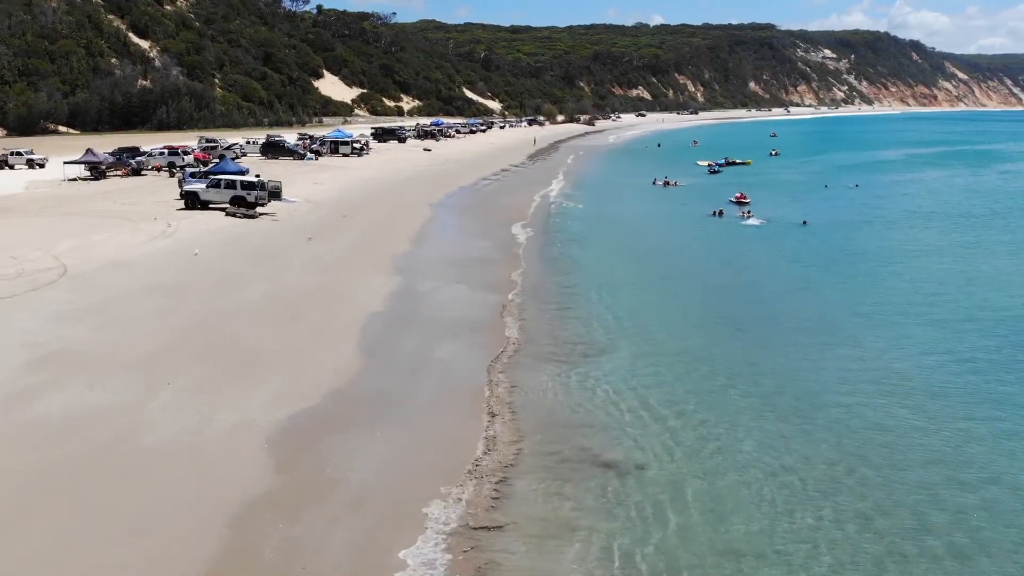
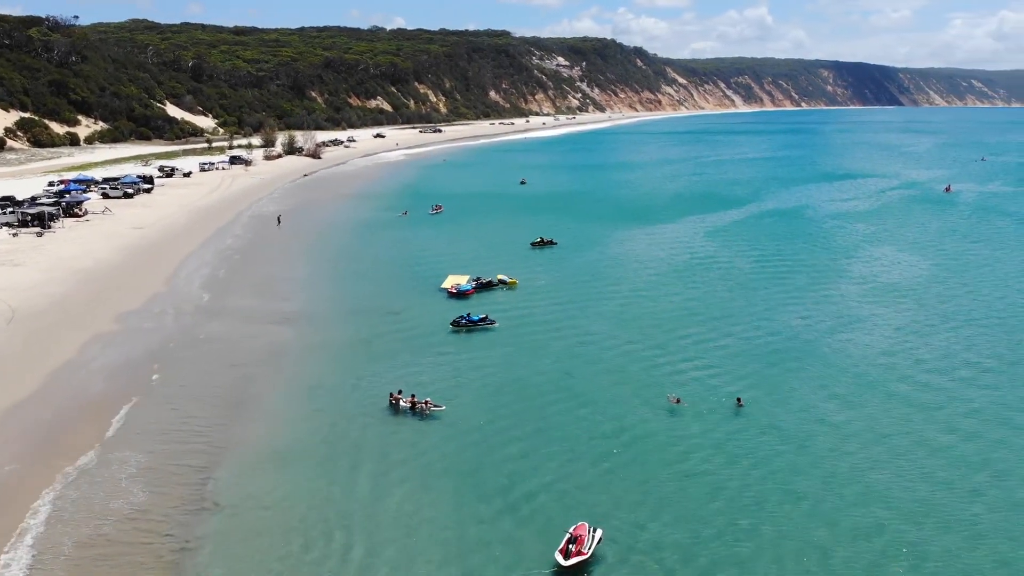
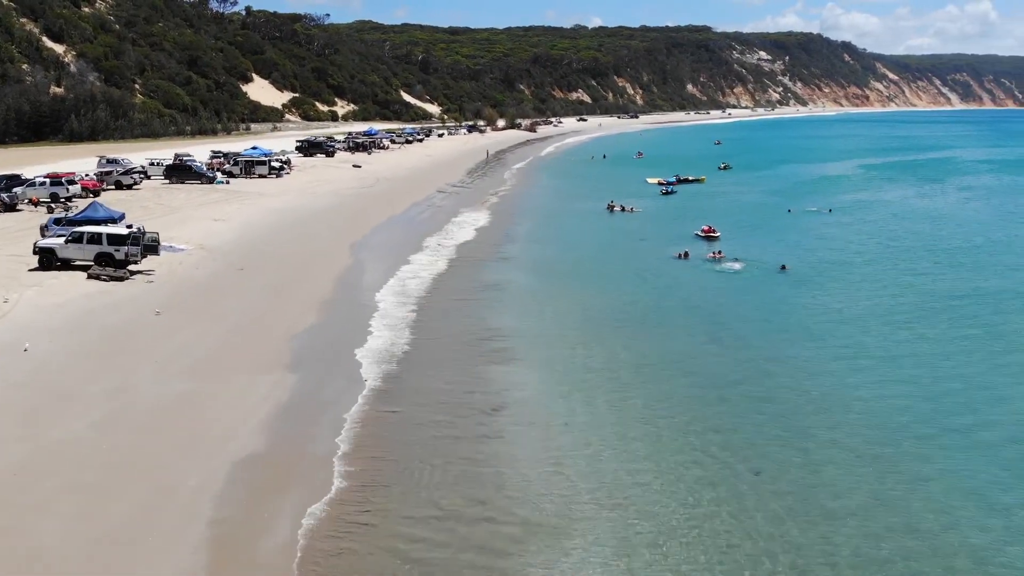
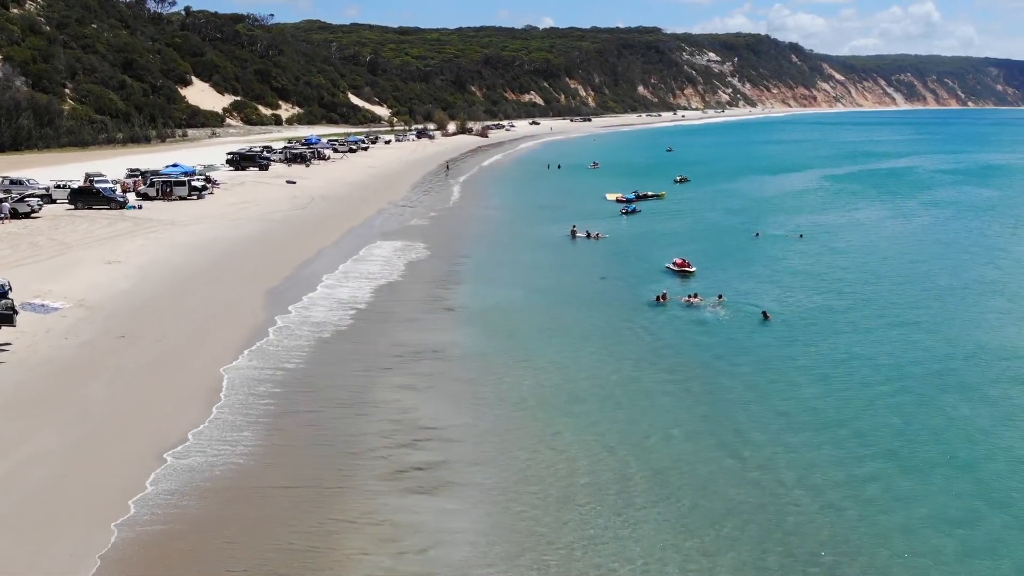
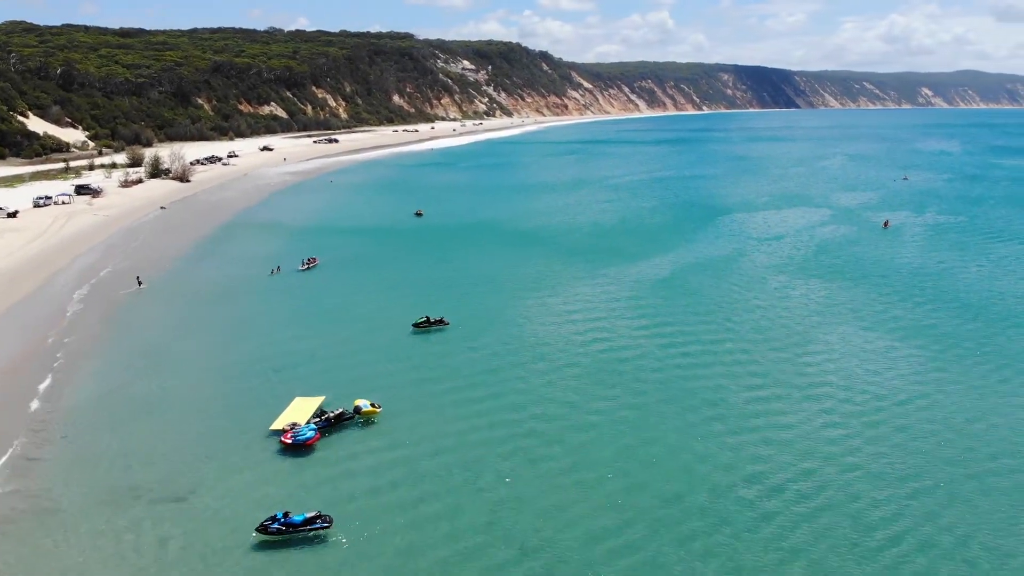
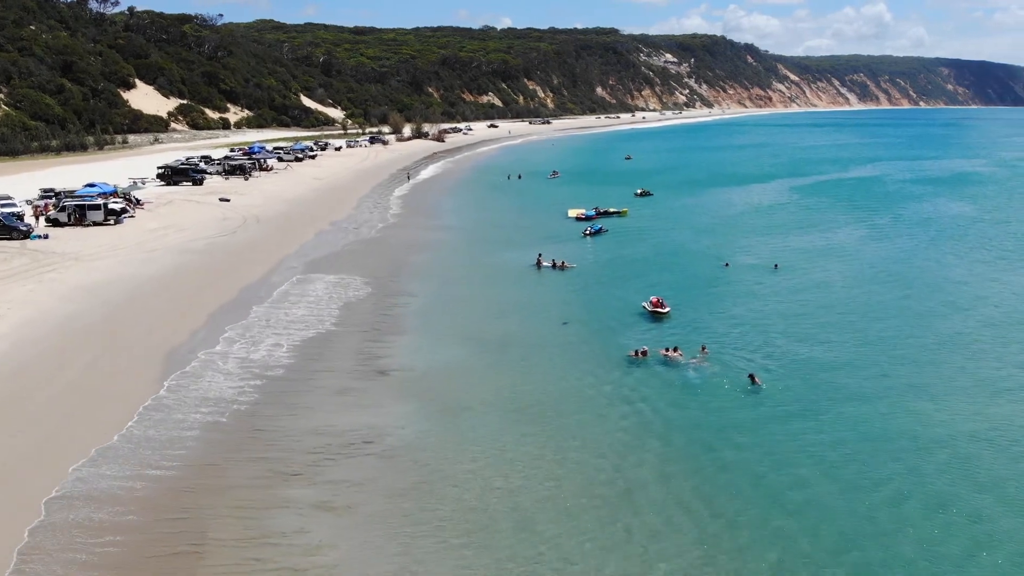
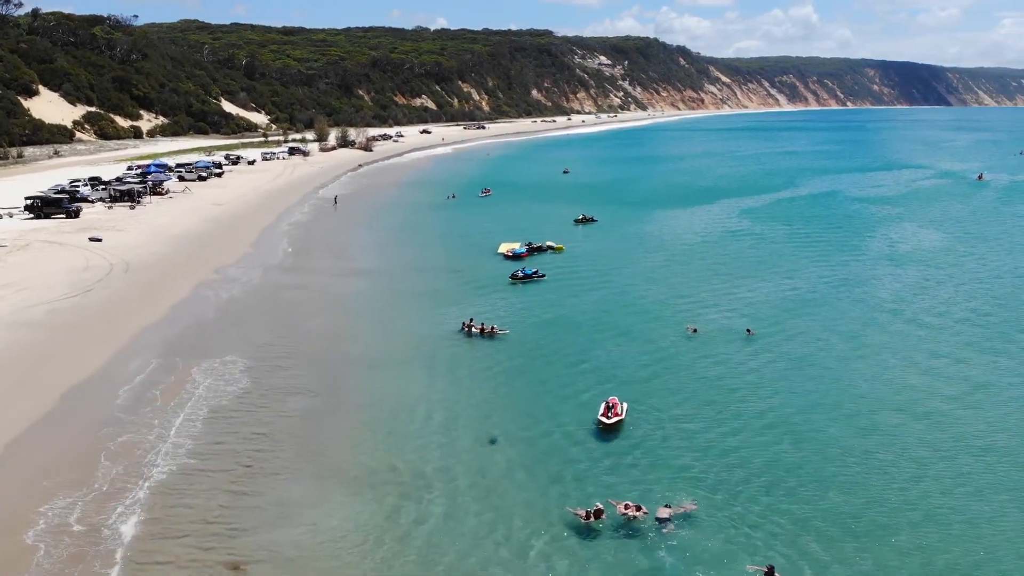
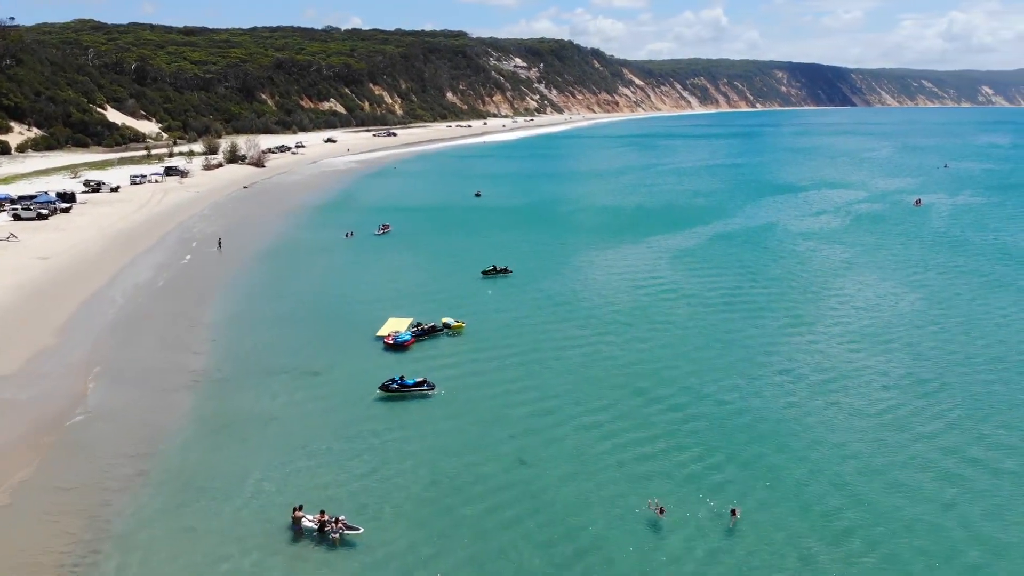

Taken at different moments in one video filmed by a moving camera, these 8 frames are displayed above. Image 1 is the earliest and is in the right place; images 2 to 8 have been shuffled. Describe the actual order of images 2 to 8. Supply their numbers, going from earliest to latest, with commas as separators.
3, 4, 6, 7, 2, 8, 5
